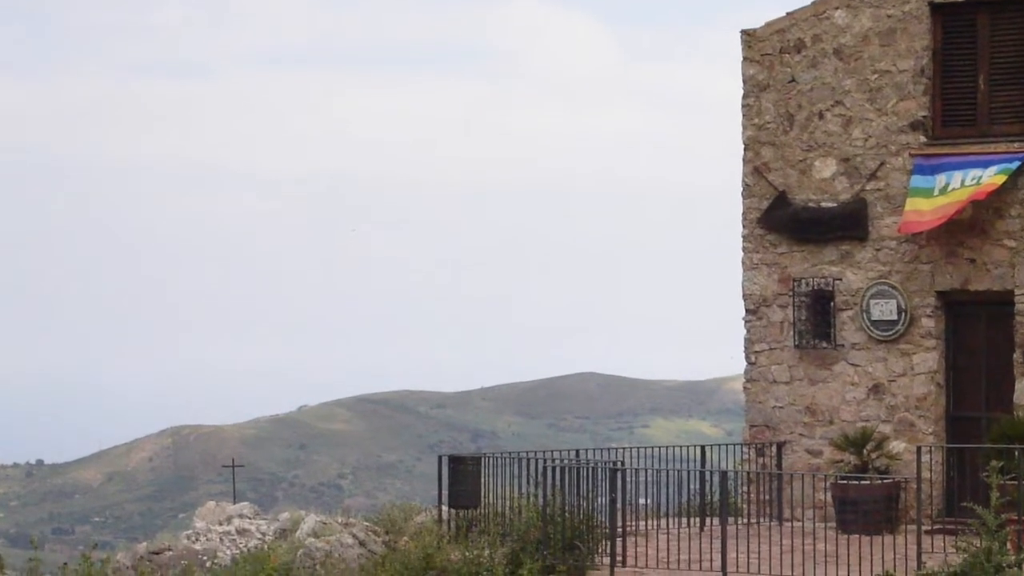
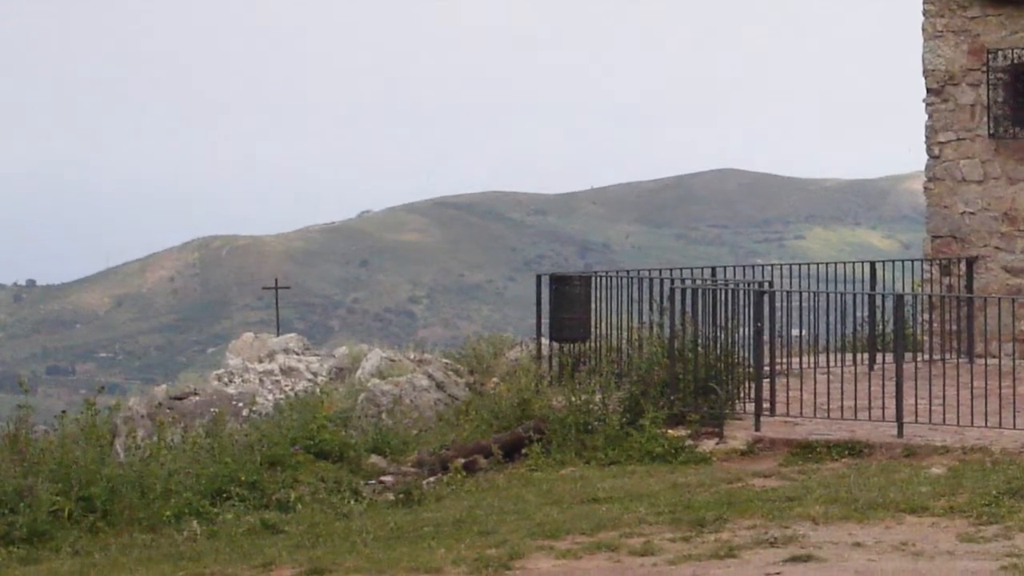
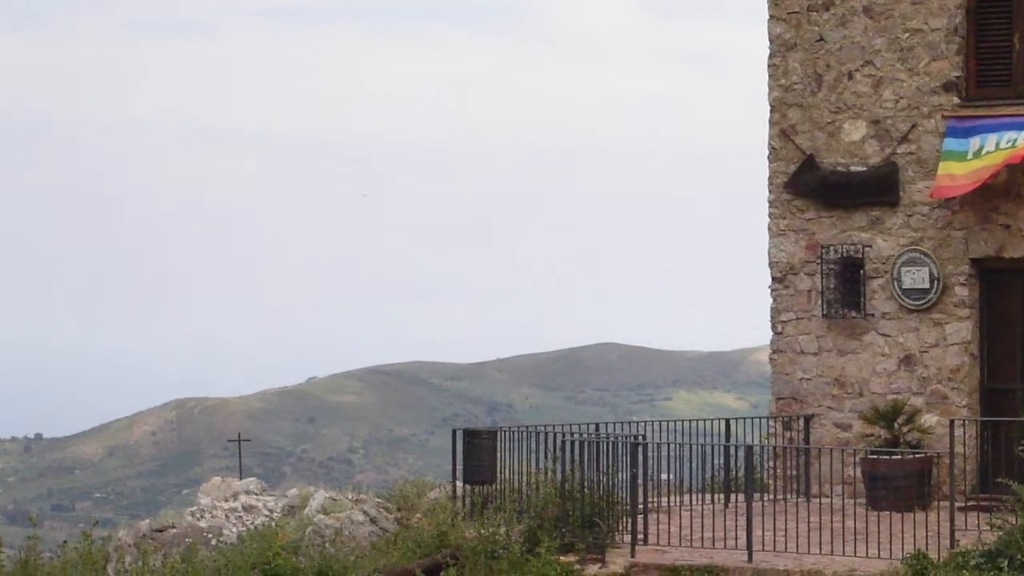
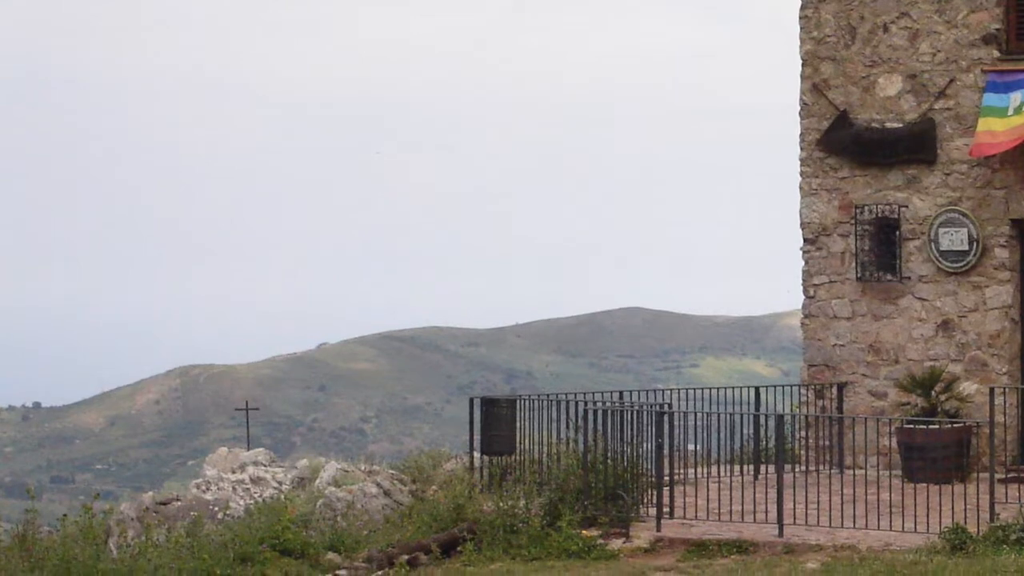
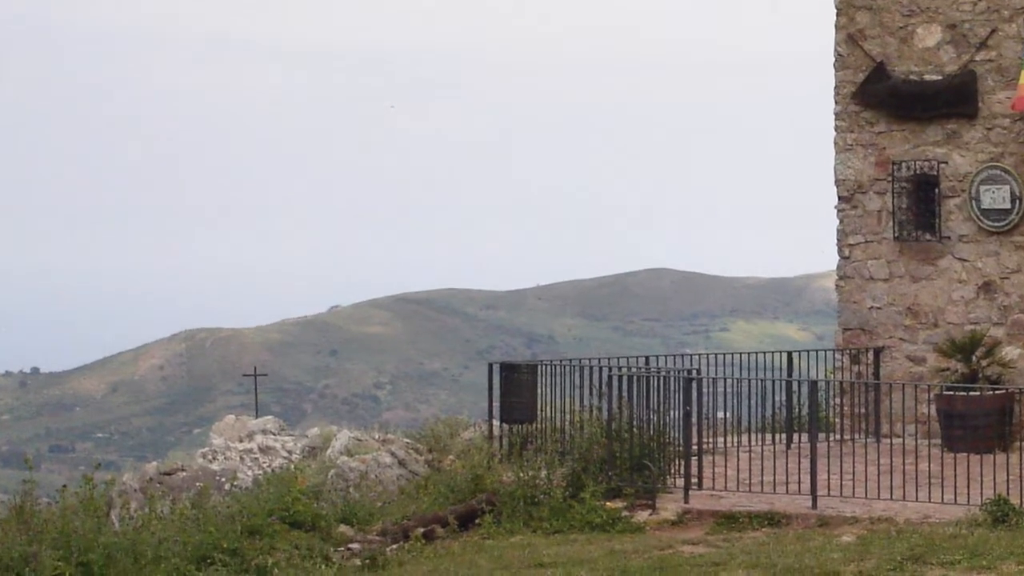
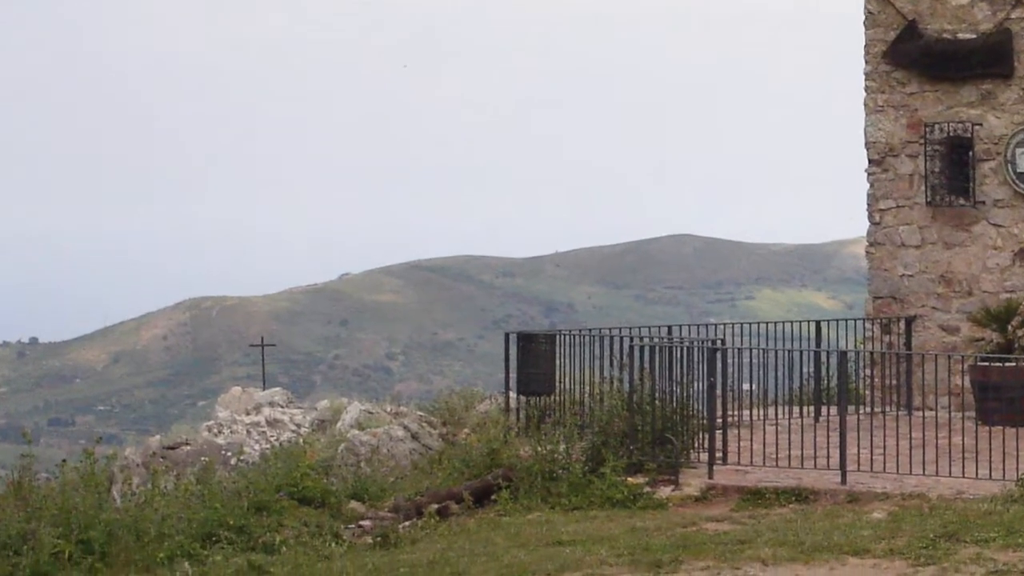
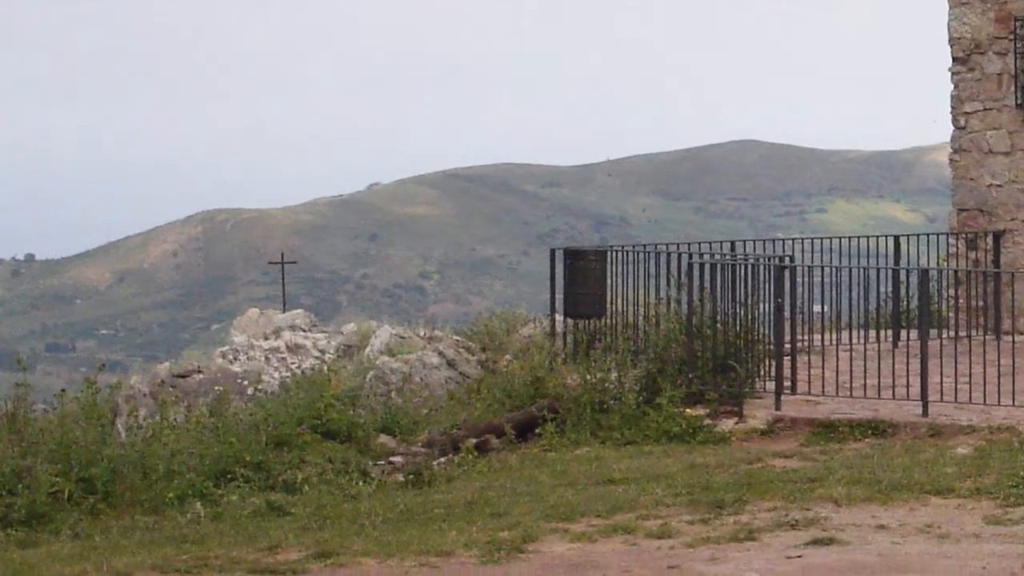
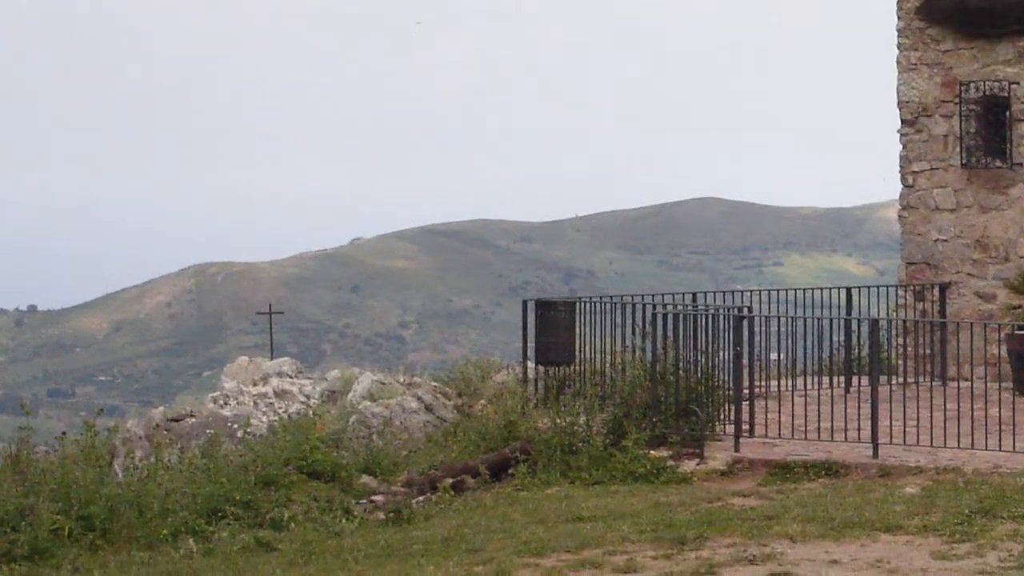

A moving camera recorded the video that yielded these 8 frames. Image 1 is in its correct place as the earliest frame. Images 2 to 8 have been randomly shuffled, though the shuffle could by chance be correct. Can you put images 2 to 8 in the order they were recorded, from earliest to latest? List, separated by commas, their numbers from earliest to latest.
3, 4, 5, 6, 8, 2, 7
